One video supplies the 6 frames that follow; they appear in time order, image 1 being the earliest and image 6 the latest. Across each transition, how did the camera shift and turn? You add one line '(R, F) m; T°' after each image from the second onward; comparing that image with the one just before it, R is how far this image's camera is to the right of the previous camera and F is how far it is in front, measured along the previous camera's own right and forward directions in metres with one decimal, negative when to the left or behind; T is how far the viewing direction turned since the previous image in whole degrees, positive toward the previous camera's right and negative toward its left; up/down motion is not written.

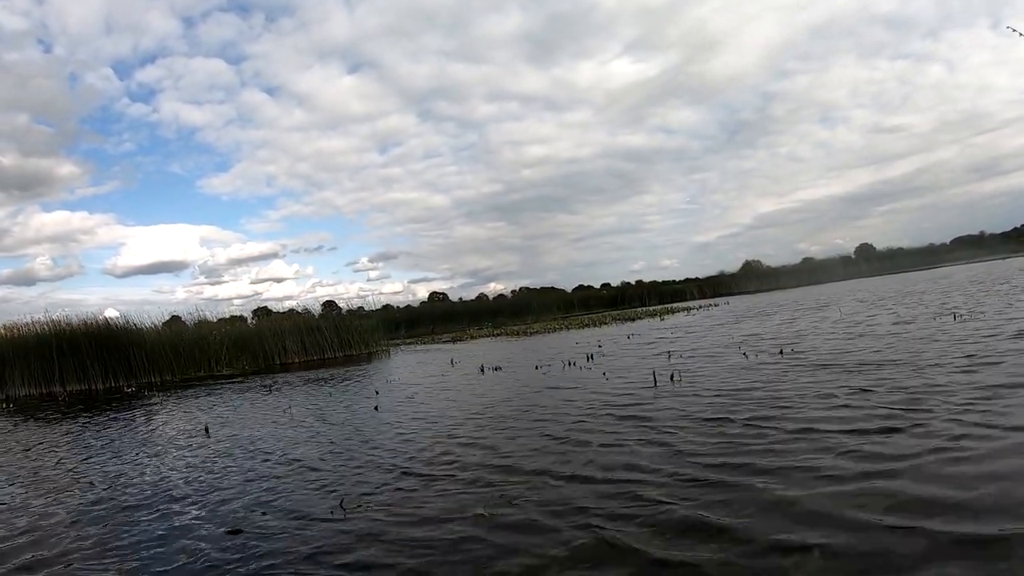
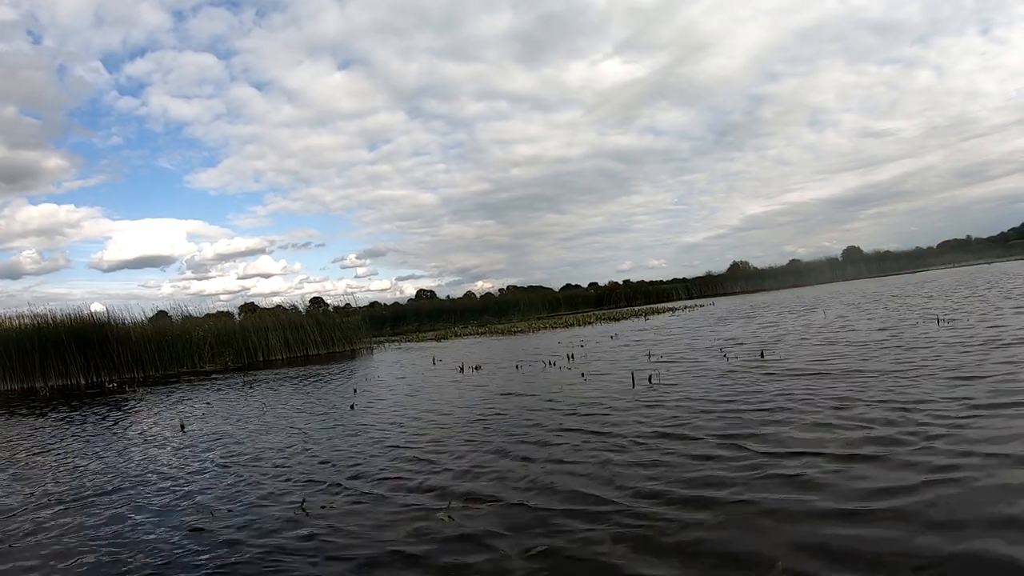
(+0.2, +0.1) m; +1°
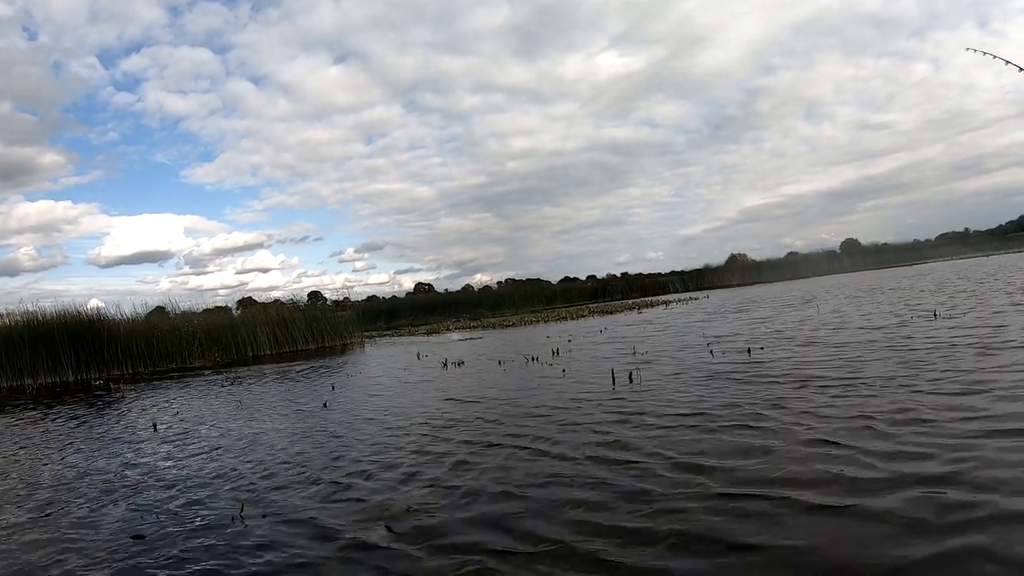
(+0.4, +0.5) m; 0°
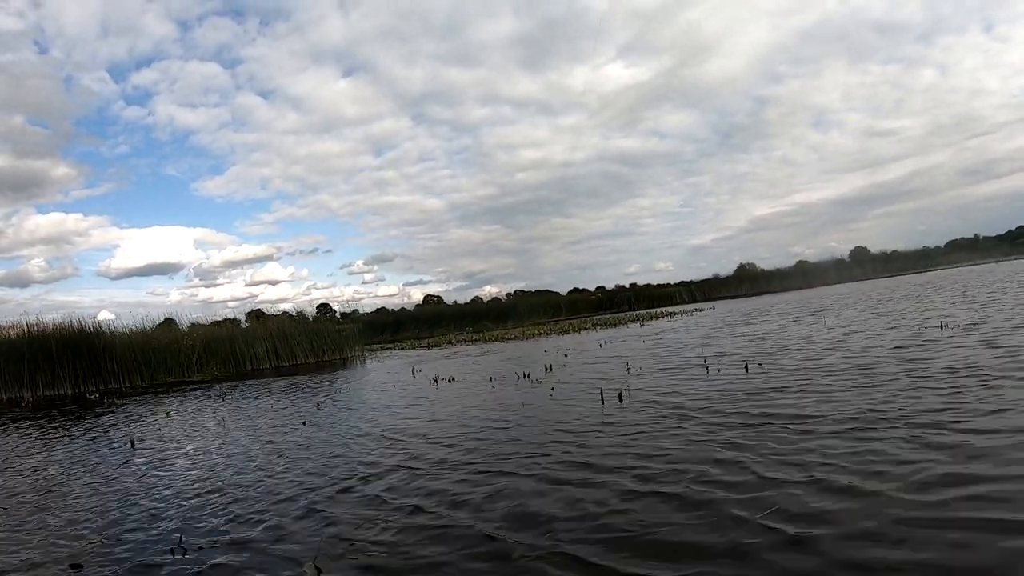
(+0.4, +0.7) m; -1°
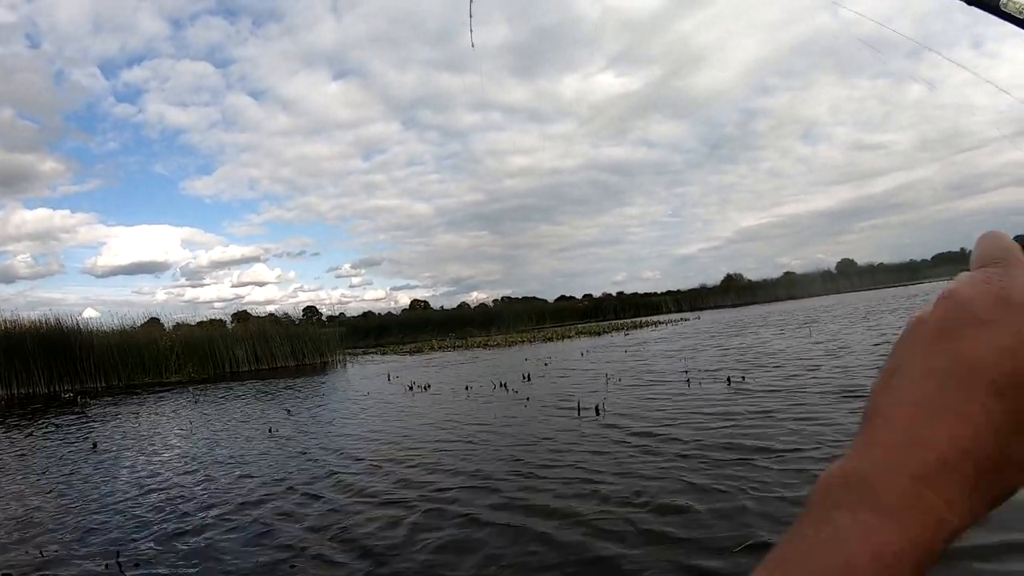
(+0.2, +0.5) m; +1°
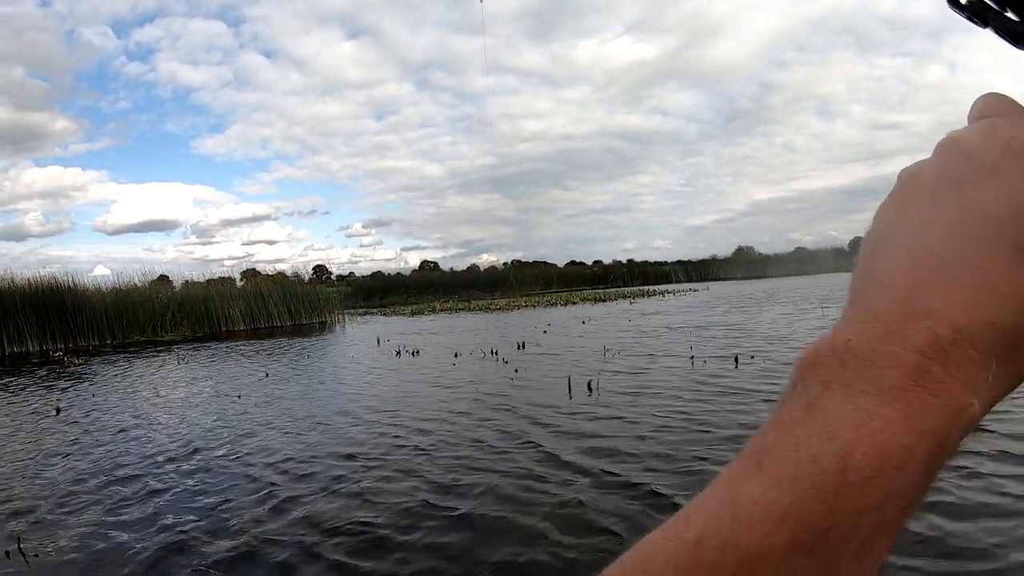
(+0.3, +1.3) m; -1°
